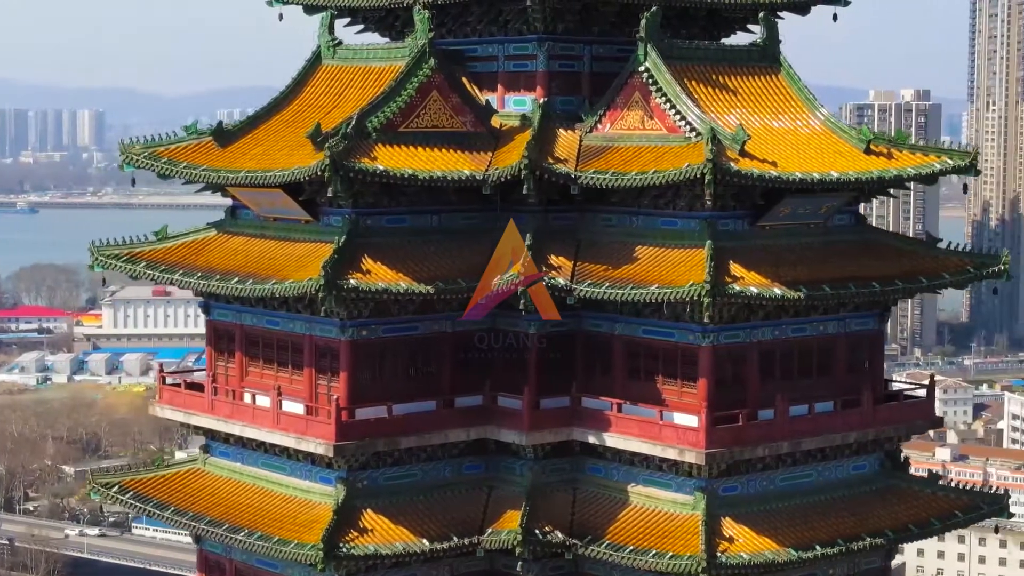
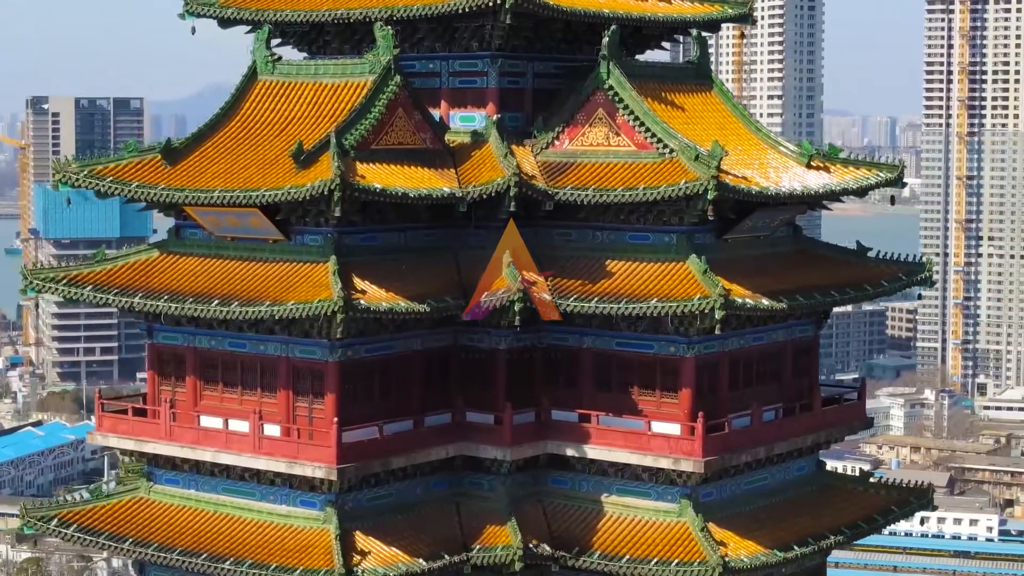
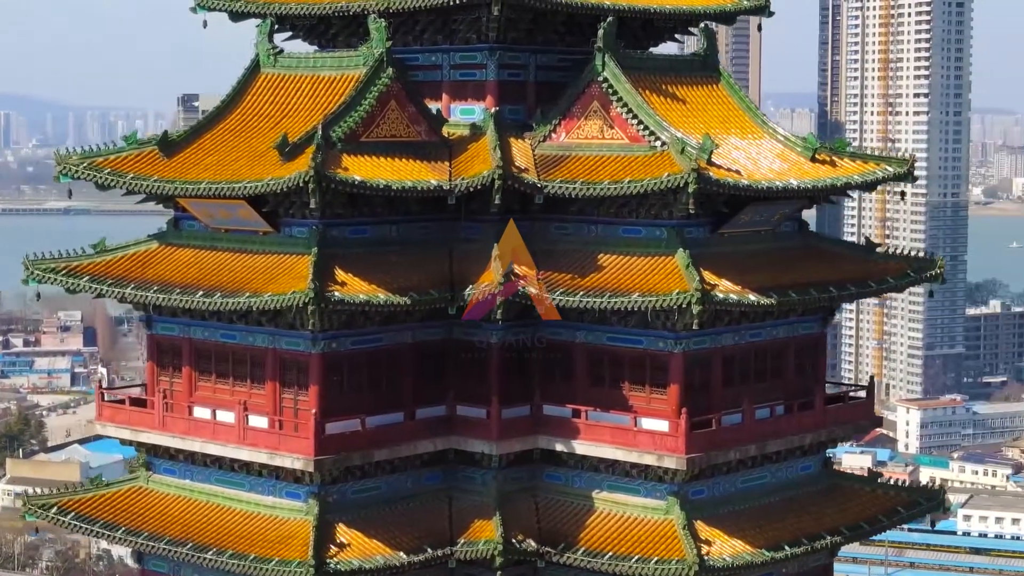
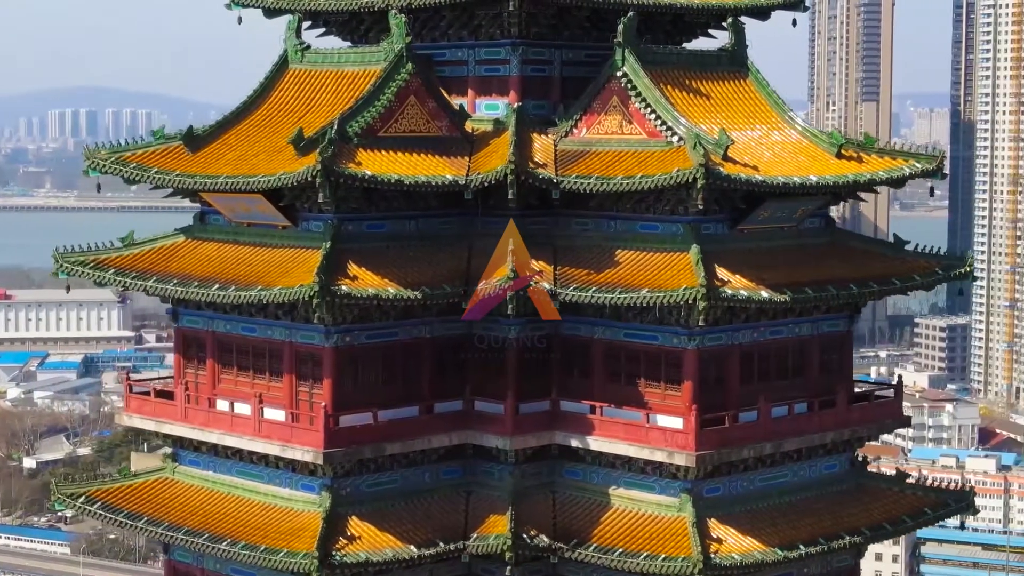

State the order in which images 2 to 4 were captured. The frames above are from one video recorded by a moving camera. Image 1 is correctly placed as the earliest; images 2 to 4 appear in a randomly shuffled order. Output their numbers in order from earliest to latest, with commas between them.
4, 3, 2
